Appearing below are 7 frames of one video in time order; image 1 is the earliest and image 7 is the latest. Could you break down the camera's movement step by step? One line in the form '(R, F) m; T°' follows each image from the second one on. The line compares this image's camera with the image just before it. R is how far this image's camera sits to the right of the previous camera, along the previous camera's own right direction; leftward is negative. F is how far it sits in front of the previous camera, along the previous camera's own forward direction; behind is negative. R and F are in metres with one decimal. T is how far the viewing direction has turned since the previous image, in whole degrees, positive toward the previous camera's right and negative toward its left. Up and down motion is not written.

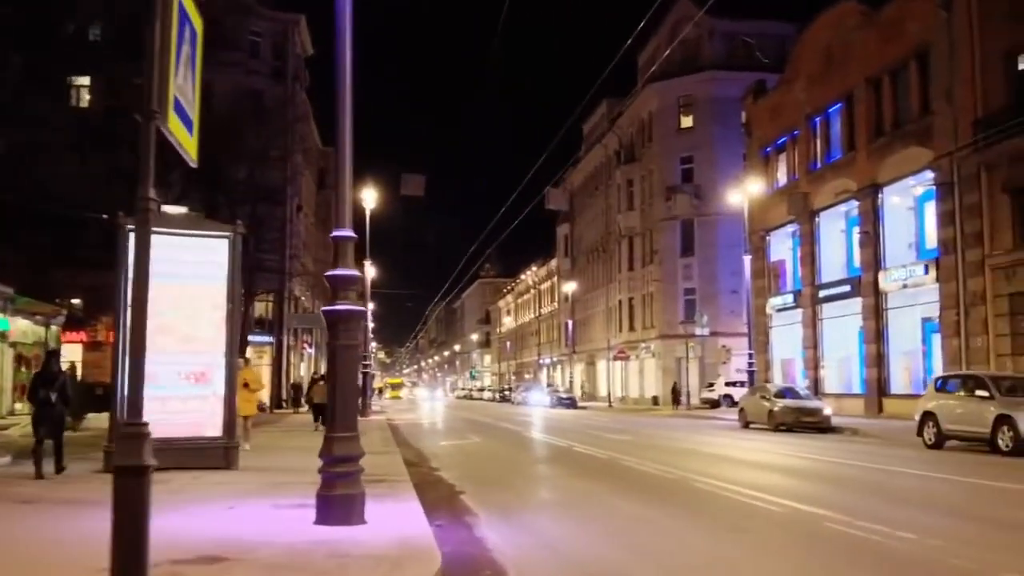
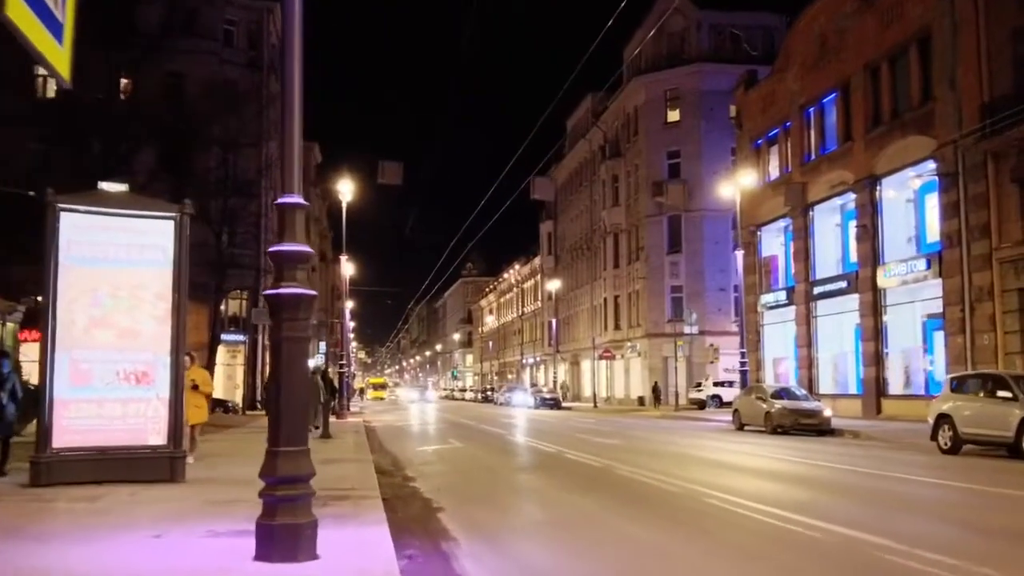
(0.0, +1.6) m; +1°
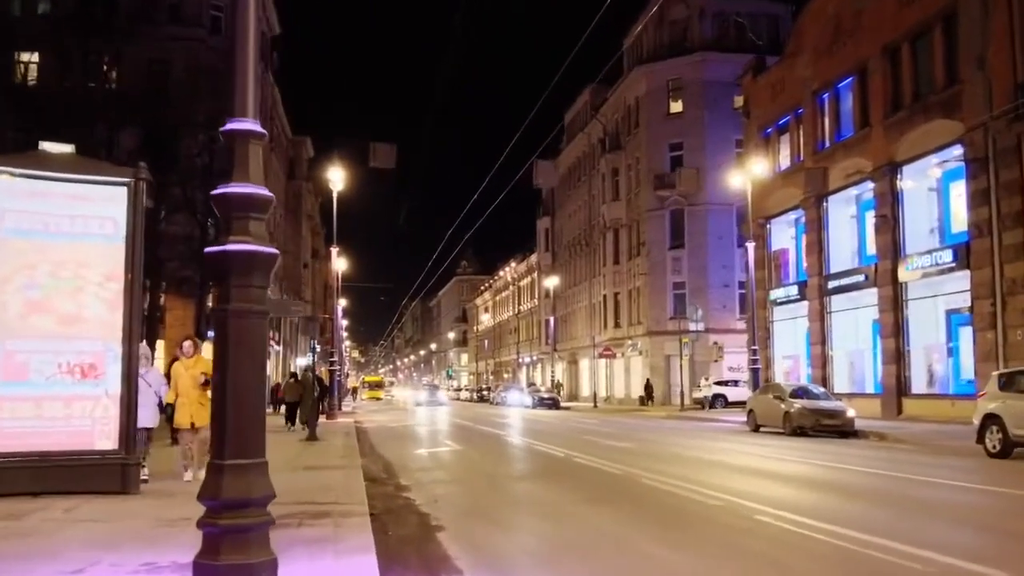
(-0.2, +1.8) m; 0°
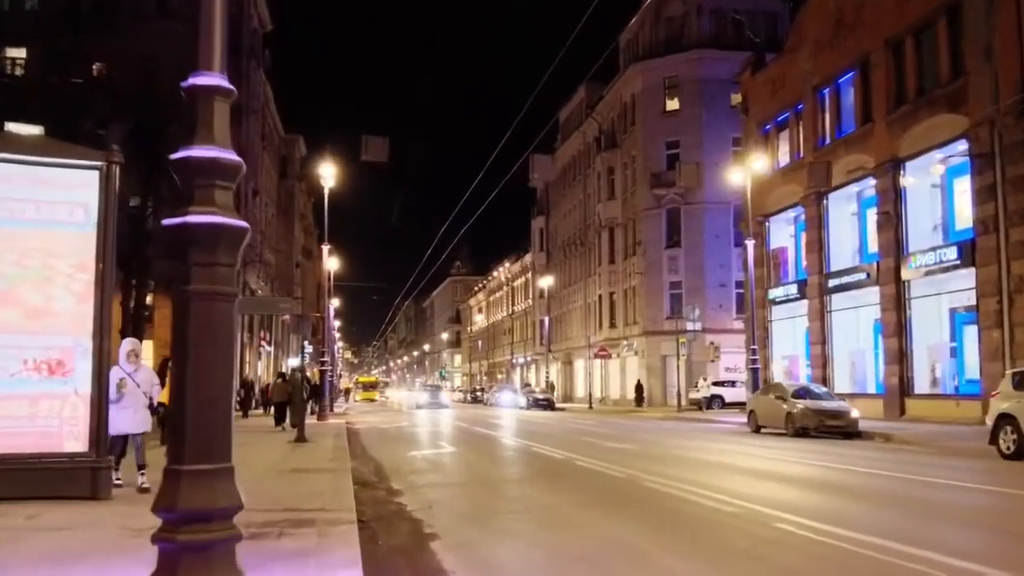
(-0.1, +0.7) m; 0°
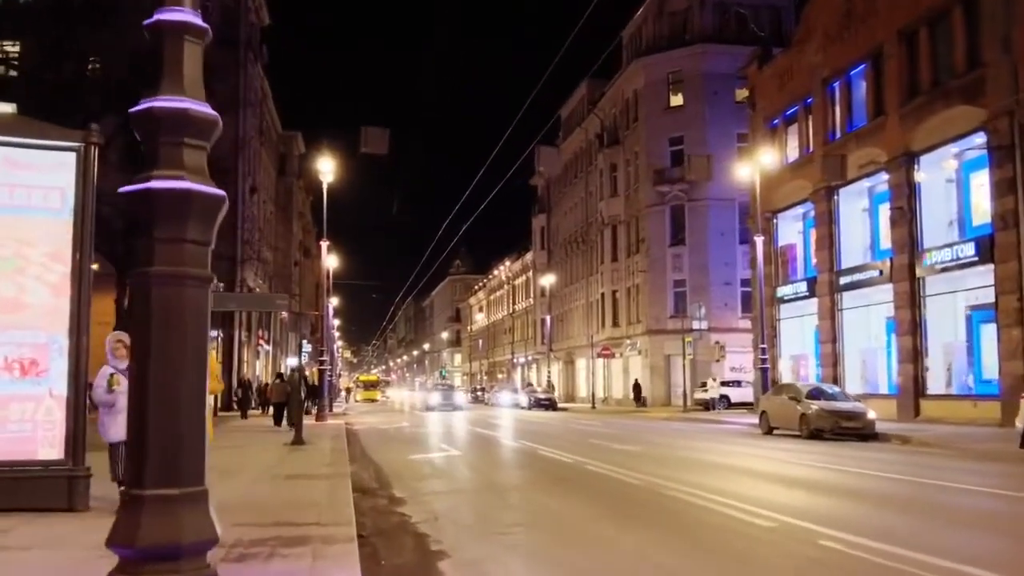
(-0.1, +0.8) m; 0°
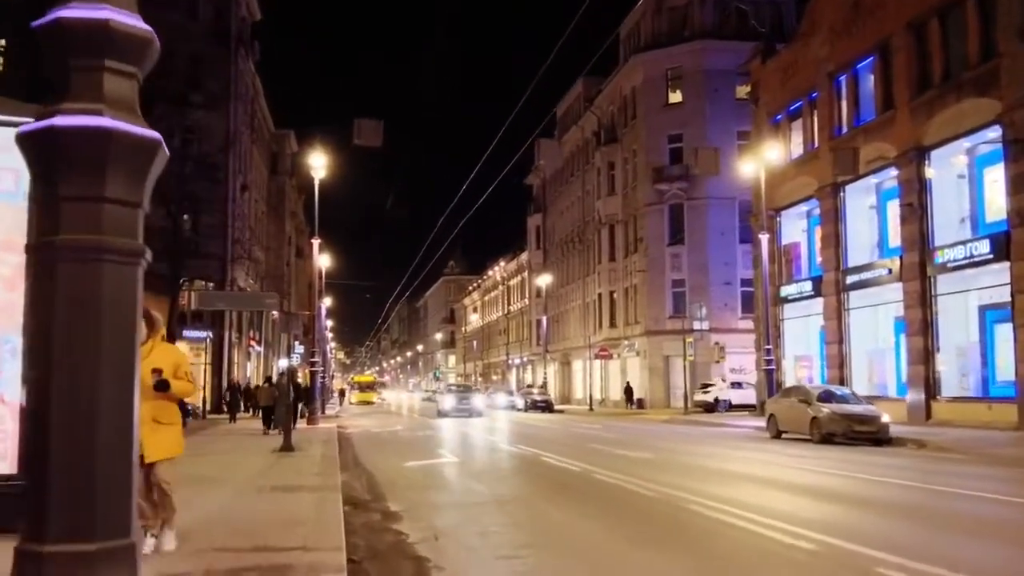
(-0.1, +1.0) m; 0°
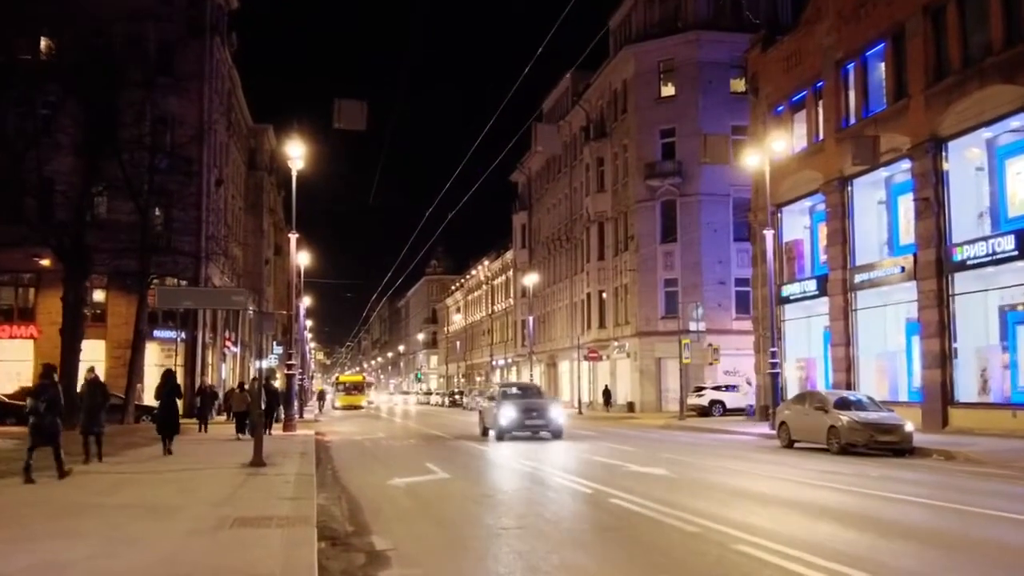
(-0.3, +1.9) m; +1°
